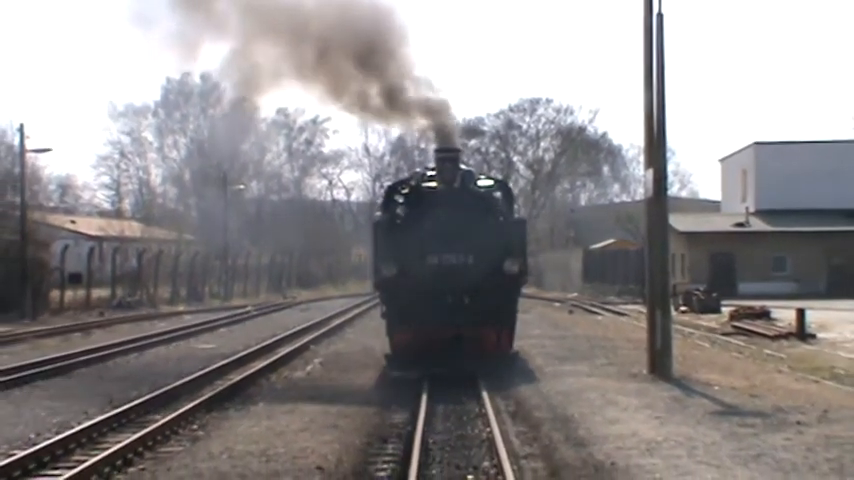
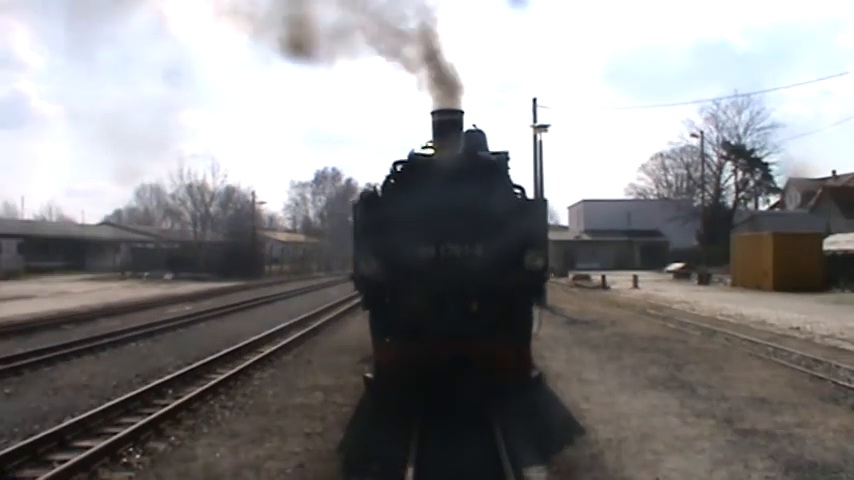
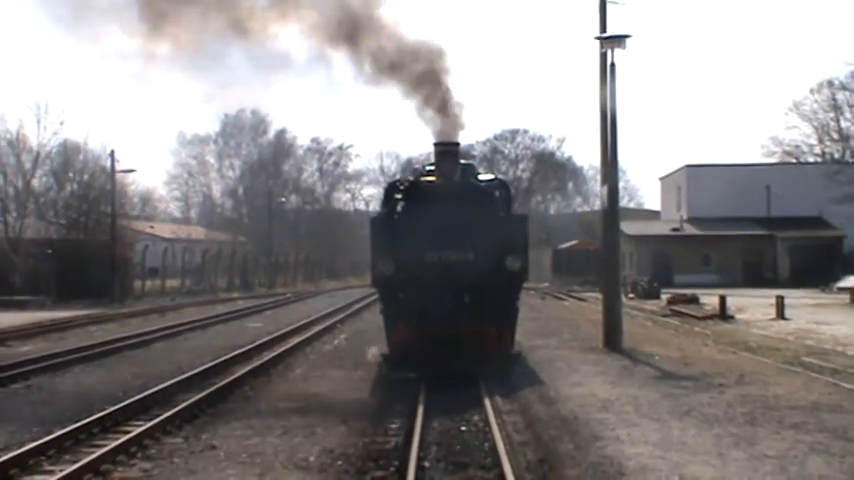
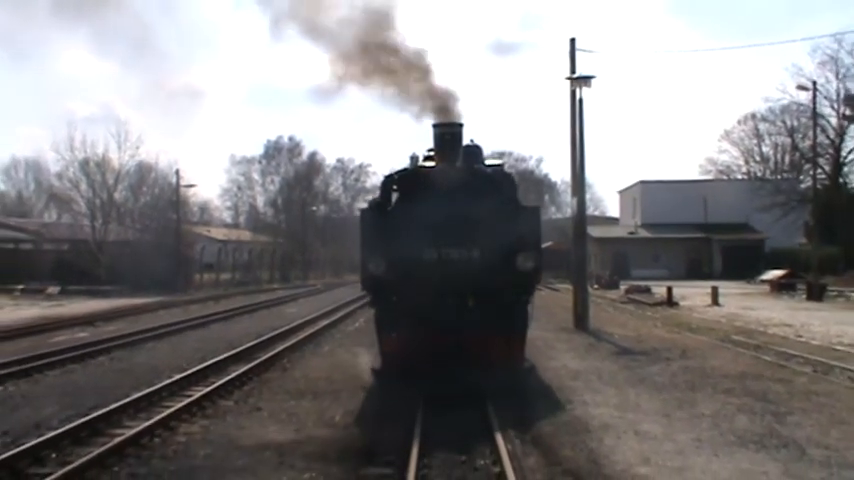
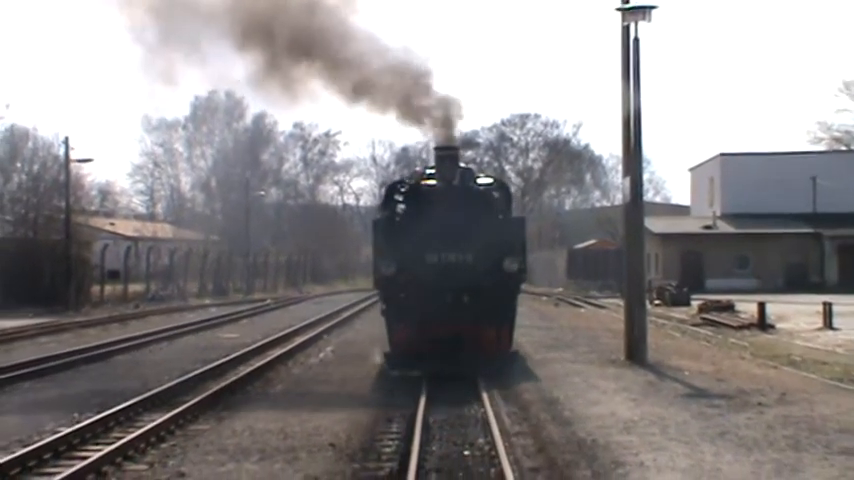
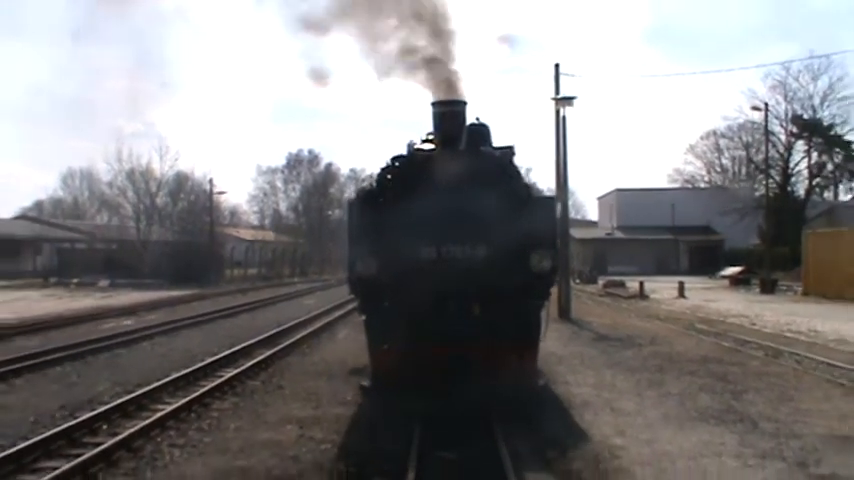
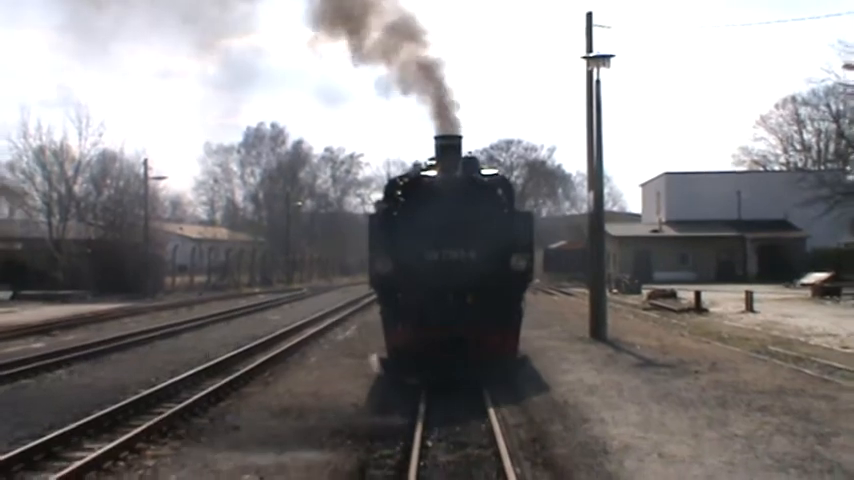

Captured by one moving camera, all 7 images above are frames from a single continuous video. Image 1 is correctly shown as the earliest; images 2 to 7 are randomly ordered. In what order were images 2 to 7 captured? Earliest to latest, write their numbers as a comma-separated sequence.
5, 3, 7, 4, 6, 2
